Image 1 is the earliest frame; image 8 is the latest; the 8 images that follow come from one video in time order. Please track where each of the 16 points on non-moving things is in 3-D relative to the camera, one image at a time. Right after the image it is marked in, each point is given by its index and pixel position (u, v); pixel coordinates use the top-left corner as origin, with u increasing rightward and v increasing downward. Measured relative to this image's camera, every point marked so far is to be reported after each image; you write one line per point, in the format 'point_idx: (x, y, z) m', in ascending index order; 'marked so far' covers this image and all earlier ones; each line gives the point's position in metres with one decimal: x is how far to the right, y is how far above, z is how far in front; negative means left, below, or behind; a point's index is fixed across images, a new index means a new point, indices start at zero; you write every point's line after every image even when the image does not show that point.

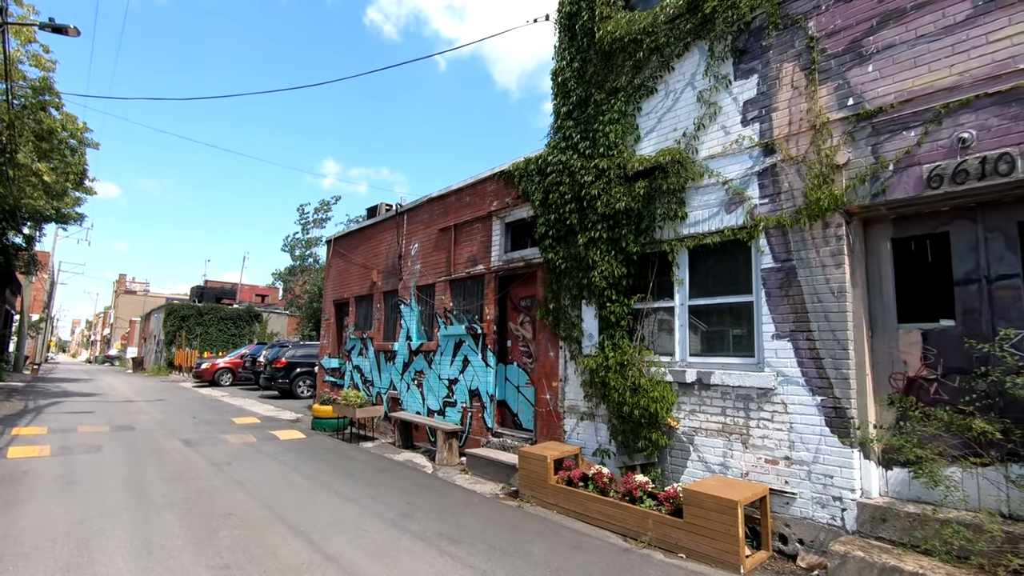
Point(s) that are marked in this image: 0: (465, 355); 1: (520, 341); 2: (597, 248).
0: (-0.8, -1.1, +9.2) m
1: (+0.1, -0.8, +8.5) m
2: (+1.1, +0.5, +6.8) m
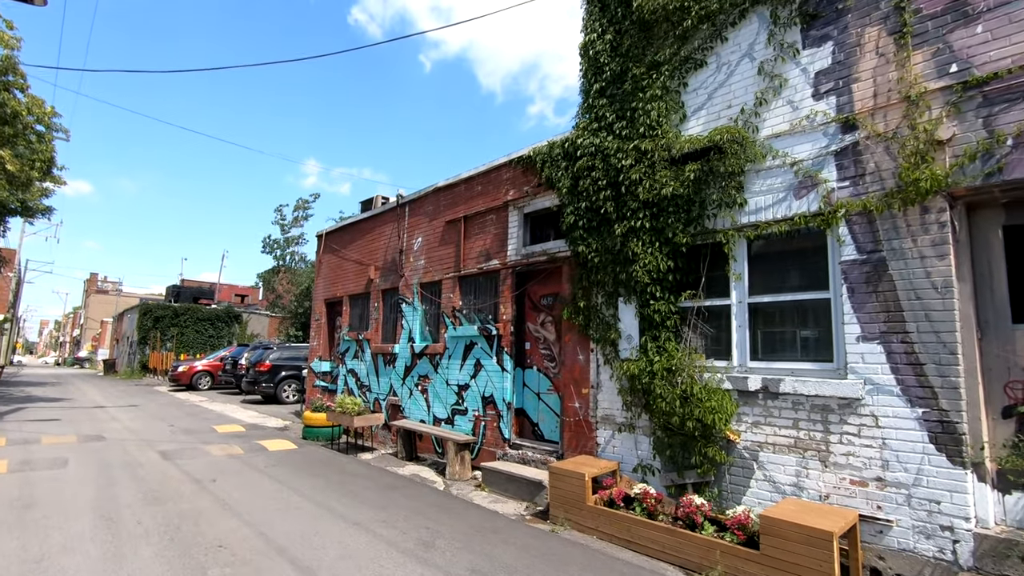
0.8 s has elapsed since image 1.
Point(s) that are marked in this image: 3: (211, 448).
0: (-0.5, -1.1, +8.4) m
1: (+0.4, -0.8, +7.7) m
2: (+1.4, +0.5, +6.1) m
3: (-5.4, -2.8, +9.6) m
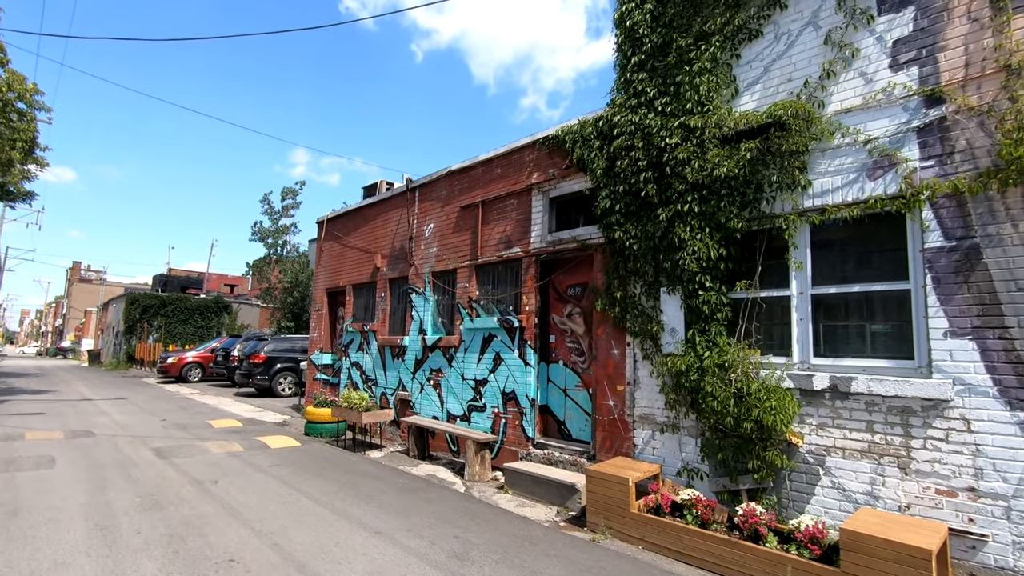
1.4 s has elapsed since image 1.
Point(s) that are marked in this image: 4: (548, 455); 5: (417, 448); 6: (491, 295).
0: (-0.2, -0.9, +7.9) m
1: (+0.7, -0.6, +7.2) m
2: (+1.8, +0.7, +5.6) m
3: (-5.1, -2.6, +9.1) m
4: (+0.5, -2.1, +6.9) m
5: (-1.5, -2.5, +8.5) m
6: (-0.3, -0.1, +8.2) m
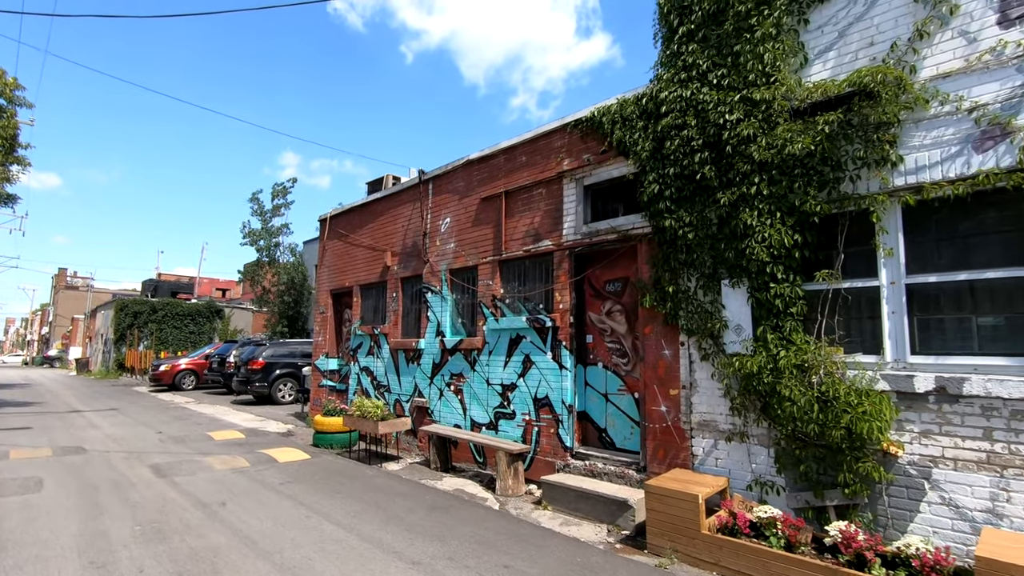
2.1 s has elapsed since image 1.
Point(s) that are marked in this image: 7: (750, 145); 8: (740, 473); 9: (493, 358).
0: (+0.2, -0.9, +7.3) m
1: (+1.2, -0.6, +6.6) m
2: (+2.2, +0.7, +5.0) m
3: (-4.7, -2.7, +8.4) m
4: (+0.9, -2.1, +6.3) m
5: (-1.0, -2.5, +7.9) m
6: (+0.1, -0.1, +7.6) m
7: (+2.2, +1.3, +5.0) m
8: (+2.1, -1.7, +5.1) m
9: (-0.3, -1.0, +7.7) m
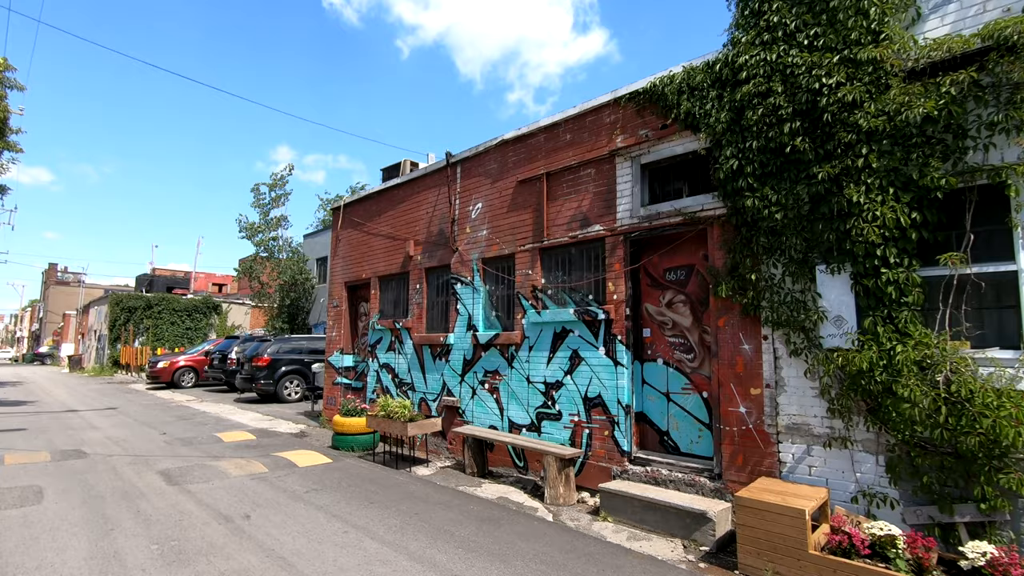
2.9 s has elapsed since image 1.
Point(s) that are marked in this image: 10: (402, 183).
0: (+0.8, -0.8, +6.7) m
1: (+1.7, -0.5, +6.0) m
2: (+2.8, +0.8, +4.4) m
3: (-4.1, -2.5, +7.7) m
4: (+1.5, -2.0, +5.7) m
5: (-0.5, -2.4, +7.3) m
6: (+0.7, +0.1, +7.0) m
7: (+2.8, +1.4, +4.4) m
8: (+2.7, -1.6, +4.5) m
9: (+0.3, -0.9, +7.1) m
10: (-2.0, +1.9, +9.8) m
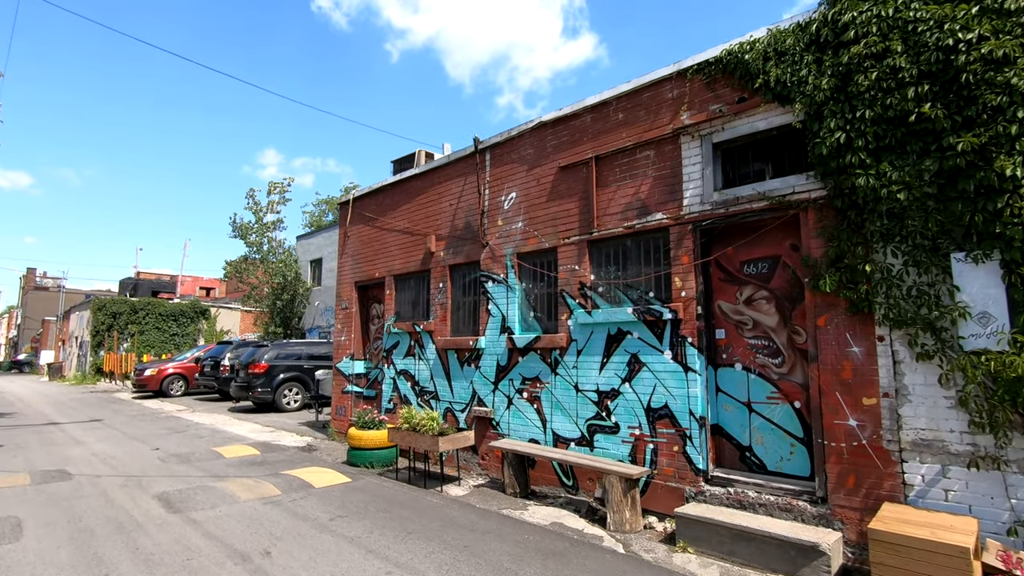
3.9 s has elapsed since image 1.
0: (+1.3, -0.7, +5.9) m
1: (+2.3, -0.4, +5.3) m
2: (+3.4, +0.9, +3.7) m
3: (-3.6, -2.5, +6.9) m
4: (+2.1, -1.9, +5.0) m
5: (+0.1, -2.4, +6.5) m
6: (+1.2, +0.1, +6.2) m
7: (+3.4, +1.5, +3.7) m
8: (+3.3, -1.6, +3.8) m
9: (+0.8, -0.8, +6.3) m
10: (-1.5, +1.9, +9.0) m
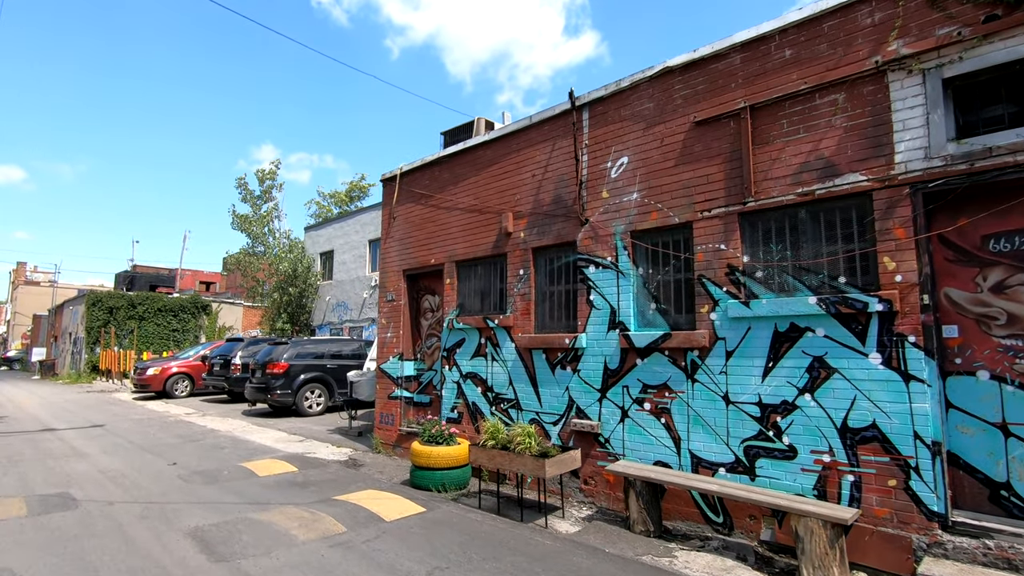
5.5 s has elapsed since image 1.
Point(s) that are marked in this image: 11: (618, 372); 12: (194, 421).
0: (+2.6, -0.6, +4.6) m
1: (+3.6, -0.3, +3.9) m
2: (+4.7, +1.0, +2.4) m
3: (-2.3, -2.3, +5.5) m
4: (+3.3, -1.8, +3.7) m
5: (+1.3, -2.2, +5.1) m
6: (+2.4, +0.2, +4.9) m
7: (+4.7, +1.6, +2.4) m
8: (+4.6, -1.4, +2.5) m
9: (+2.1, -0.7, +5.0) m
10: (-0.3, +2.1, +7.6) m
11: (+1.1, -0.9, +5.8) m
12: (-7.4, -3.1, +12.7) m
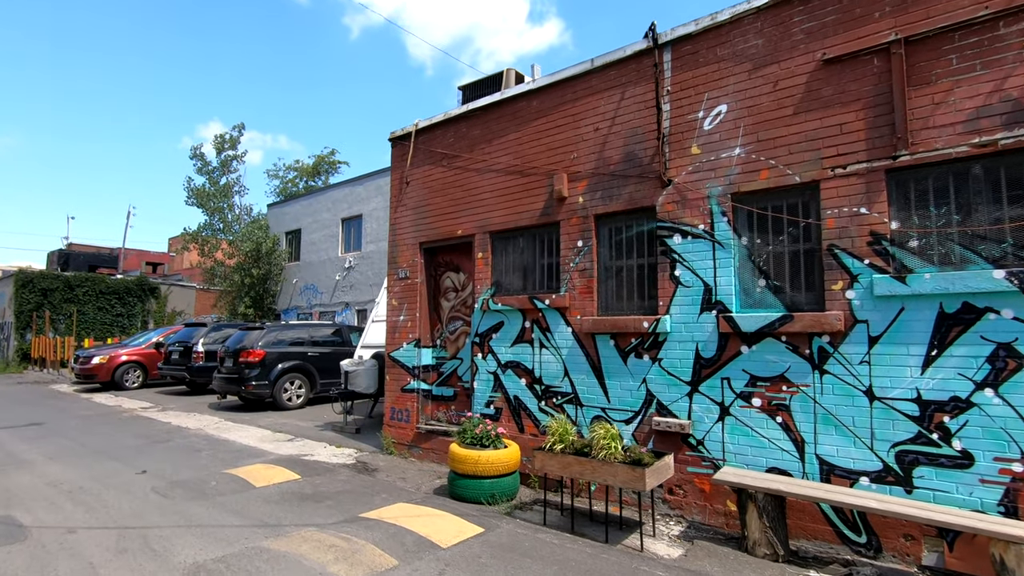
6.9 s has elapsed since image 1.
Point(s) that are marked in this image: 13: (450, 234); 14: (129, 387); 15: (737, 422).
0: (+3.4, -0.4, +3.7) m
1: (+4.4, -0.1, +3.2) m
2: (+5.7, +1.2, +1.7) m
3: (-1.6, -2.1, +4.3) m
4: (+4.2, -1.6, +2.9) m
5: (+2.0, -2.0, +4.2) m
6: (+3.2, +0.4, +4.0) m
7: (+5.7, +1.8, +1.7) m
8: (+5.6, -1.3, +1.8) m
9: (+2.9, -0.5, +4.1) m
10: (+0.3, +2.4, +6.4) m
11: (+1.8, -0.7, +4.9) m
12: (-7.3, -2.6, +11.0) m
13: (-0.8, +0.7, +7.3) m
14: (-11.1, -2.9, +15.8) m
15: (+2.0, -1.2, +4.8) m
